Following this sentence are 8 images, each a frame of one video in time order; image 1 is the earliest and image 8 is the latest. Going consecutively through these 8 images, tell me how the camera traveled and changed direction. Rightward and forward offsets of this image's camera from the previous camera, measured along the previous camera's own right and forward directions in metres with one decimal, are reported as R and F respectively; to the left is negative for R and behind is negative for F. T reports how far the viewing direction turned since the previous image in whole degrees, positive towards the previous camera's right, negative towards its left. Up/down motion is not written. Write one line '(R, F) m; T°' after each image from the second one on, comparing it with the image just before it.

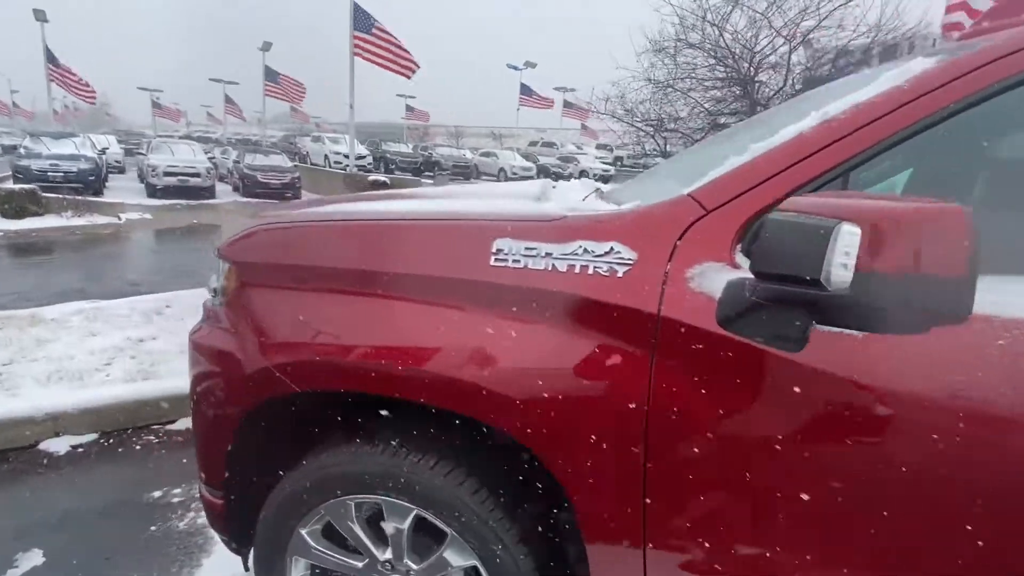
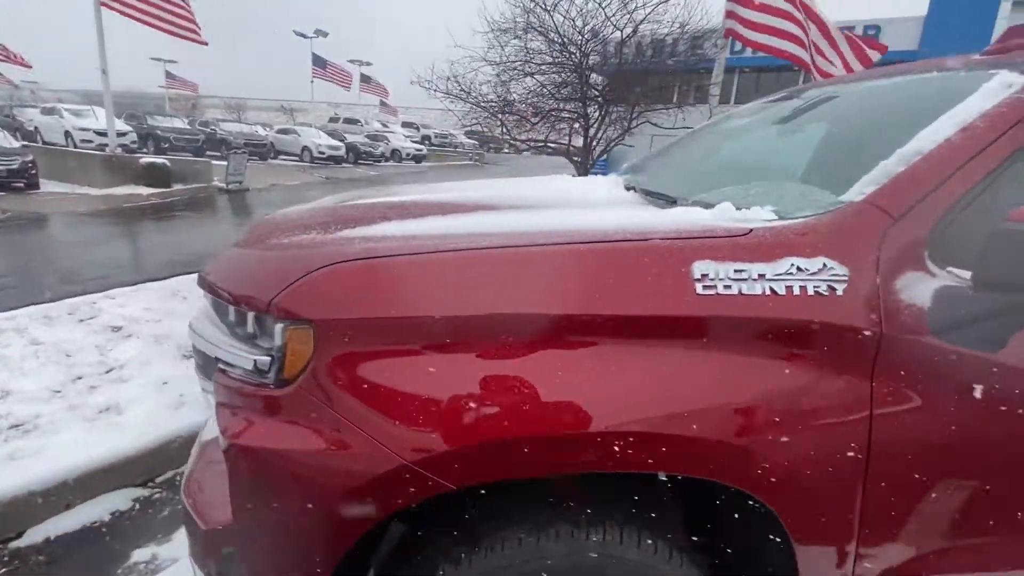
(-0.8, +0.4) m; +21°
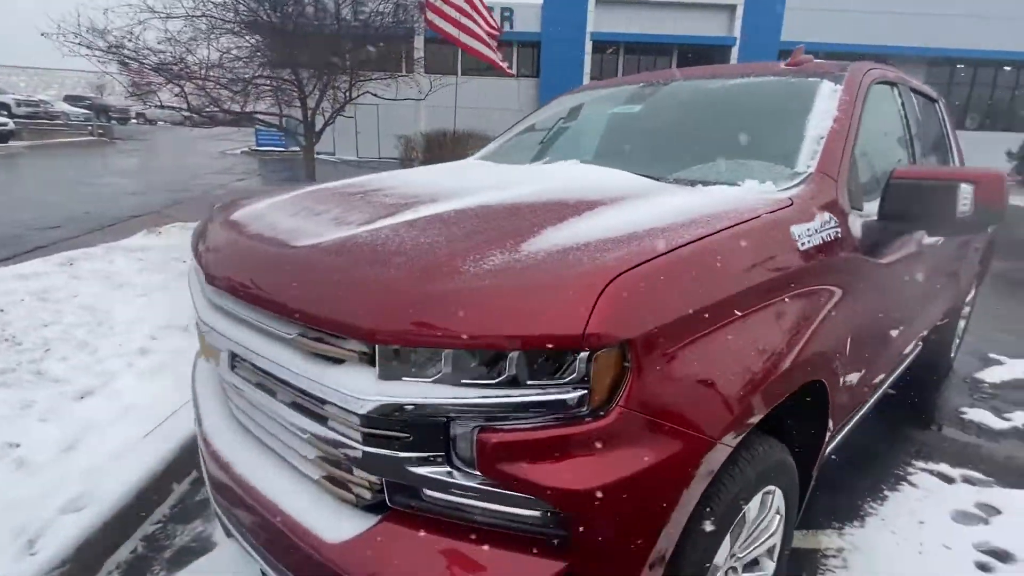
(-1.1, +0.3) m; +33°
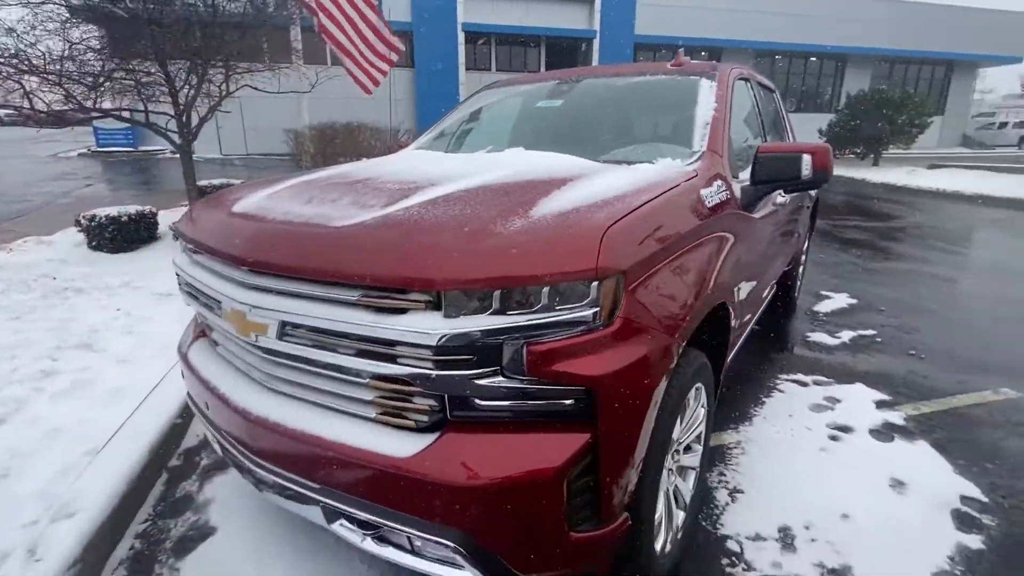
(-0.4, -0.3) m; +12°
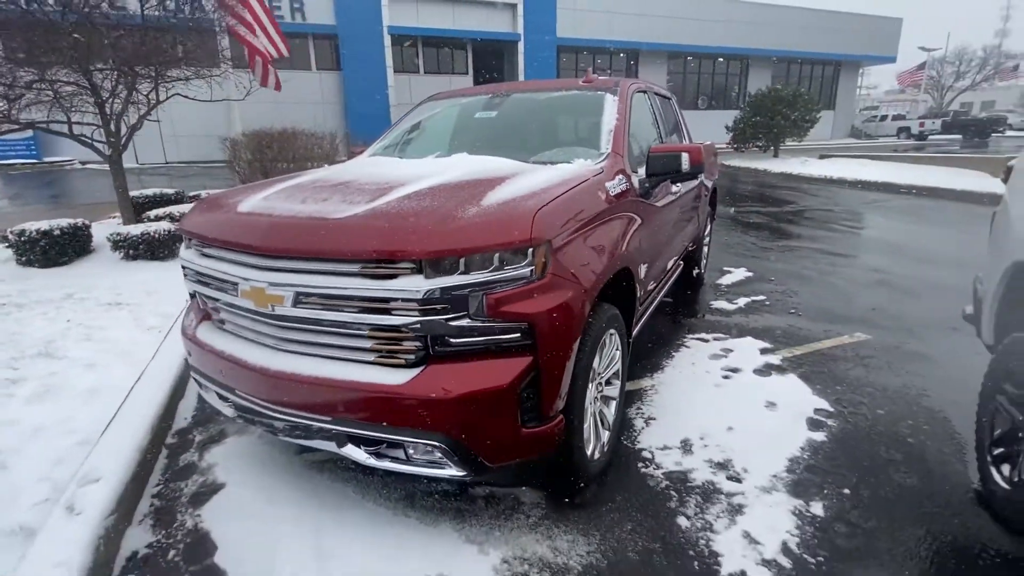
(-0.1, -0.6) m; +7°
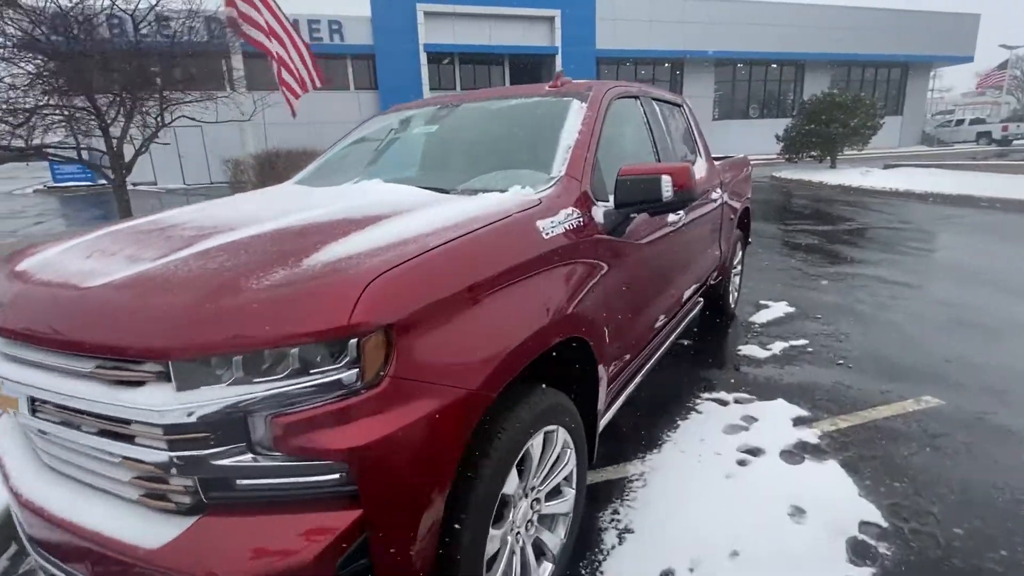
(+0.6, +0.8) m; -5°
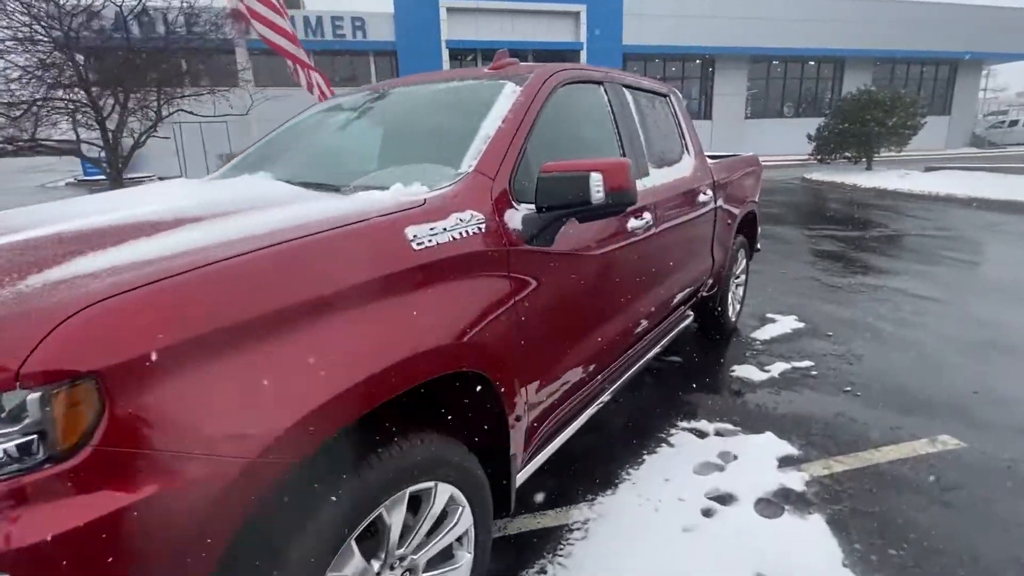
(+0.5, +0.4) m; -3°
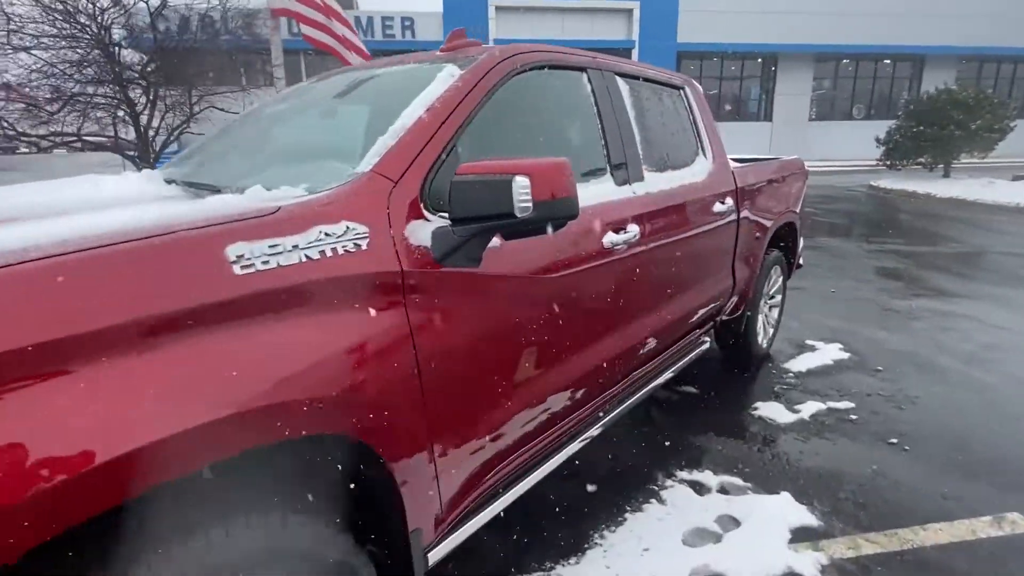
(+0.4, +0.5) m; -5°
